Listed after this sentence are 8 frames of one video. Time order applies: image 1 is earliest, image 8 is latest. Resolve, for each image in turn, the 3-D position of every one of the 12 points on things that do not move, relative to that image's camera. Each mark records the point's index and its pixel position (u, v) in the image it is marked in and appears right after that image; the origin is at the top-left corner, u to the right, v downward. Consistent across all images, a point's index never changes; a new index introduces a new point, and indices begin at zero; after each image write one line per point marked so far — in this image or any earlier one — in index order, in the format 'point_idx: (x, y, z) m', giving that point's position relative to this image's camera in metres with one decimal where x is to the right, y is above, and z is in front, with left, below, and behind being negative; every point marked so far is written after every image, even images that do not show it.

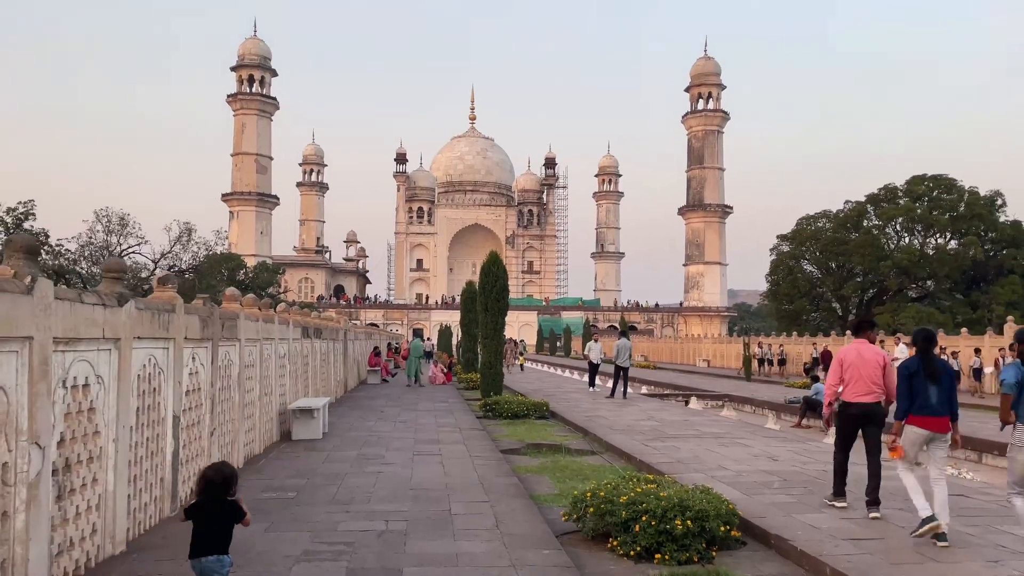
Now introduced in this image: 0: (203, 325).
0: (-2.4, -0.3, +5.9) m
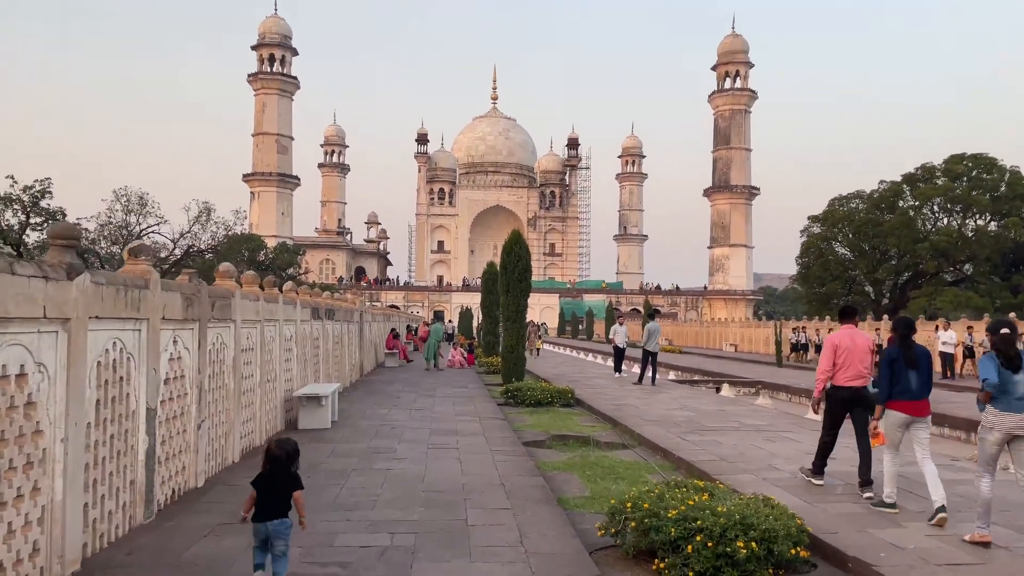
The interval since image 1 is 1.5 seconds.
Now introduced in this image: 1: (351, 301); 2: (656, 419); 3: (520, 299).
0: (-2.2, -0.1, +5.2) m
1: (-3.2, -0.3, +15.5) m
2: (+1.8, -1.6, +9.5) m
3: (+0.2, -0.2, +15.6) m
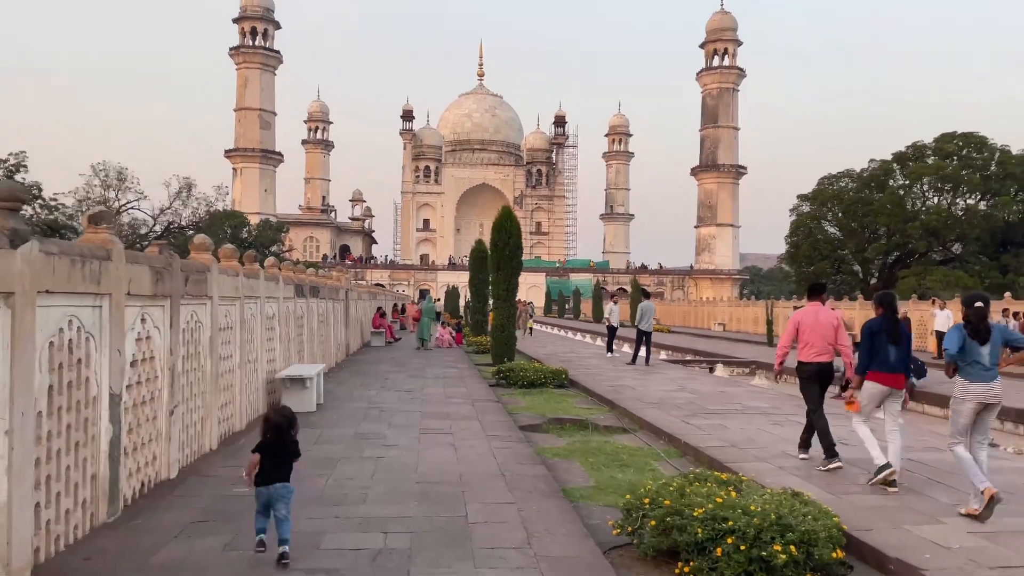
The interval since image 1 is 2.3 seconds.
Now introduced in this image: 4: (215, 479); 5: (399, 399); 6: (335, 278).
0: (-2.2, +0.1, +4.7) m
1: (-3.4, +0.2, +15.0) m
2: (+1.7, -1.4, +9.2) m
3: (0.0, +0.2, +15.1) m
4: (-1.9, -1.3, +5.1) m
5: (-1.3, -1.3, +9.1) m
6: (-3.4, +0.2, +14.9) m
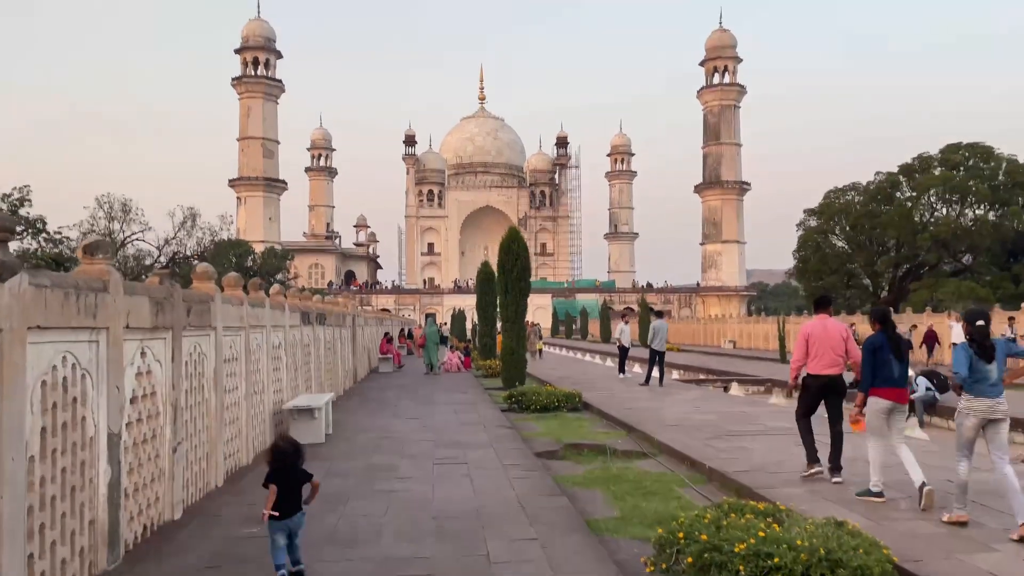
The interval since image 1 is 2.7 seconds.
0: (-2.1, -0.1, +4.5) m
1: (-3.3, -0.3, +14.8) m
2: (+1.9, -1.6, +8.9) m
3: (+0.2, -0.2, +14.9) m
4: (-1.8, -1.5, +4.8) m
5: (-1.2, -1.6, +8.8) m
6: (-3.2, -0.3, +14.7) m
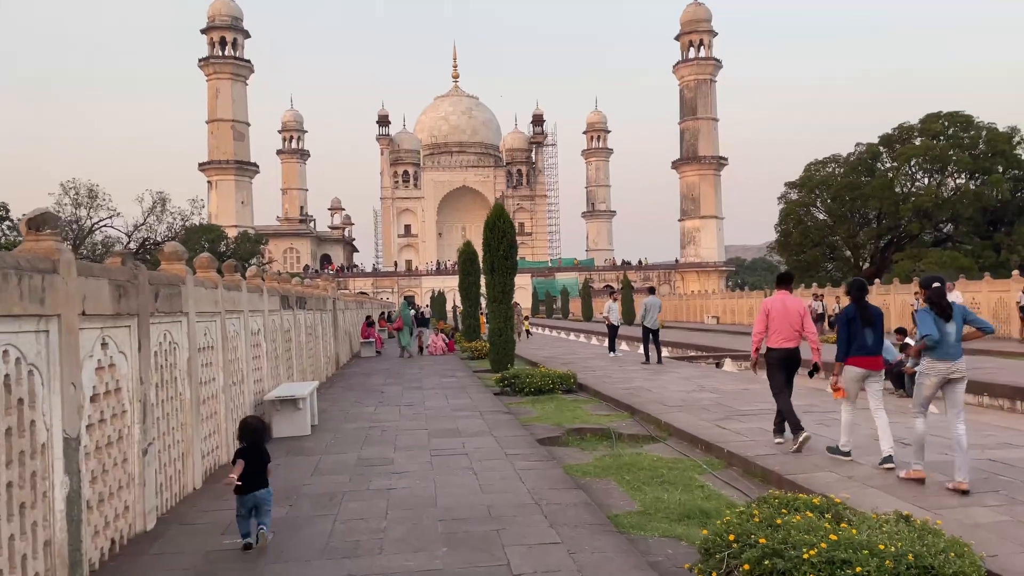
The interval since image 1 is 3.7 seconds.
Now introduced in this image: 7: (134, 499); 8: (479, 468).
0: (-2.0, 0.0, +4.0) m
1: (-3.5, 0.0, +14.2) m
2: (+1.8, -1.3, +8.5) m
3: (-0.1, +0.2, +14.4) m
4: (-1.7, -1.3, +4.3) m
5: (-1.2, -1.4, +8.3) m
6: (-3.5, 0.0, +14.1) m
7: (-2.0, -1.1, +4.1) m
8: (-0.2, -1.3, +5.5) m
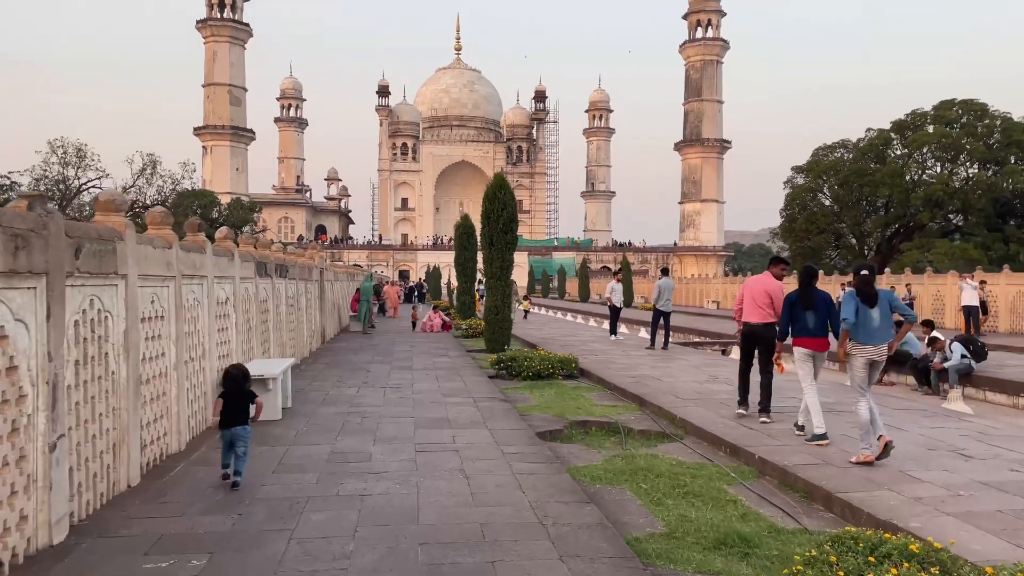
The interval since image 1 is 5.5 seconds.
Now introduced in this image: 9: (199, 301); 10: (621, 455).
0: (-2.0, +0.2, +3.1) m
1: (-3.5, +0.5, +13.3) m
2: (+1.8, -1.1, +7.7) m
3: (-0.1, +0.6, +13.5) m
4: (-1.7, -1.1, +3.5) m
5: (-1.2, -1.1, +7.5) m
6: (-3.5, +0.5, +13.2) m
7: (-2.0, -0.9, +3.2) m
8: (-0.3, -1.1, +4.7) m
9: (-2.4, -0.1, +5.8) m
10: (+0.8, -1.2, +5.7) m
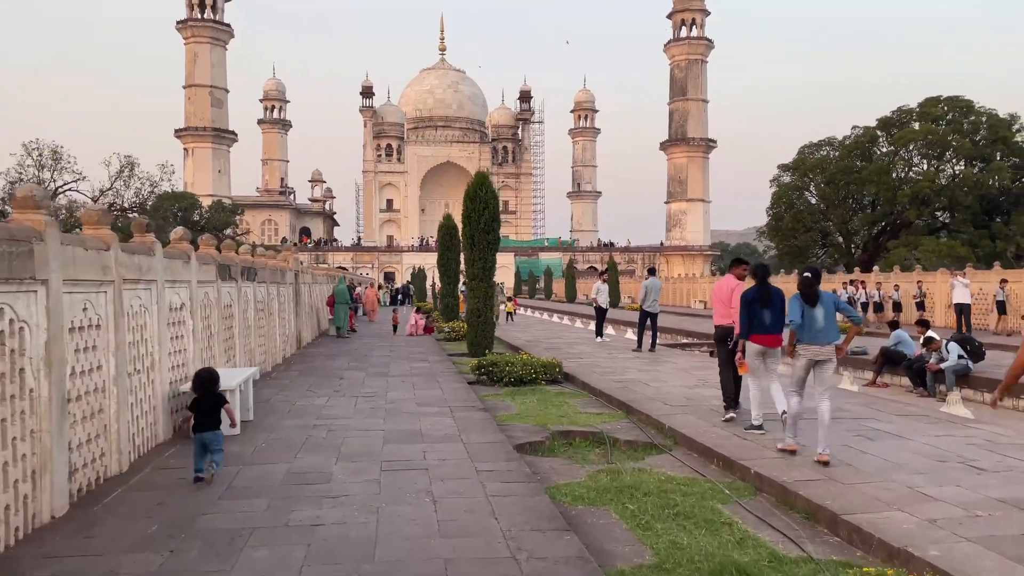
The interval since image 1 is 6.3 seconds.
0: (-2.1, +0.1, +2.6) m
1: (-3.8, +0.5, +12.8) m
2: (+1.6, -1.1, +7.3) m
3: (-0.4, +0.6, +13.1) m
4: (-1.9, -1.2, +3.0) m
5: (-1.4, -1.1, +7.0) m
6: (-3.8, +0.5, +12.7) m
7: (-2.1, -0.9, +2.8) m
8: (-0.4, -1.1, +4.3) m
9: (-2.5, -0.1, +5.4) m
10: (+0.6, -1.2, +5.2) m
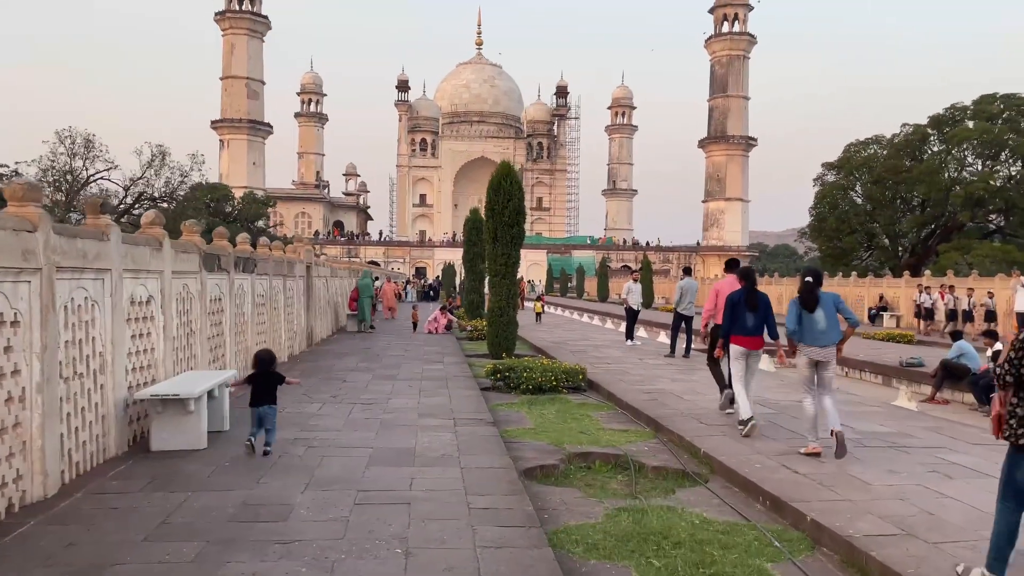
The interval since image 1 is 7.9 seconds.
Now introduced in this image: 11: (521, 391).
0: (-2.2, +0.2, +1.8) m
1: (-3.4, +0.6, +12.1) m
2: (+1.7, -1.1, +6.3) m
3: (0.0, +0.6, +12.3) m
4: (-1.9, -1.1, +2.2) m
5: (-1.3, -1.1, +6.2) m
6: (-3.4, +0.6, +12.0) m
7: (-2.2, -0.9, +2.0) m
8: (-0.4, -1.1, +3.4) m
9: (-2.5, -0.1, +4.6) m
10: (+0.6, -1.2, +4.4) m
11: (+0.1, -1.1, +8.3) m
